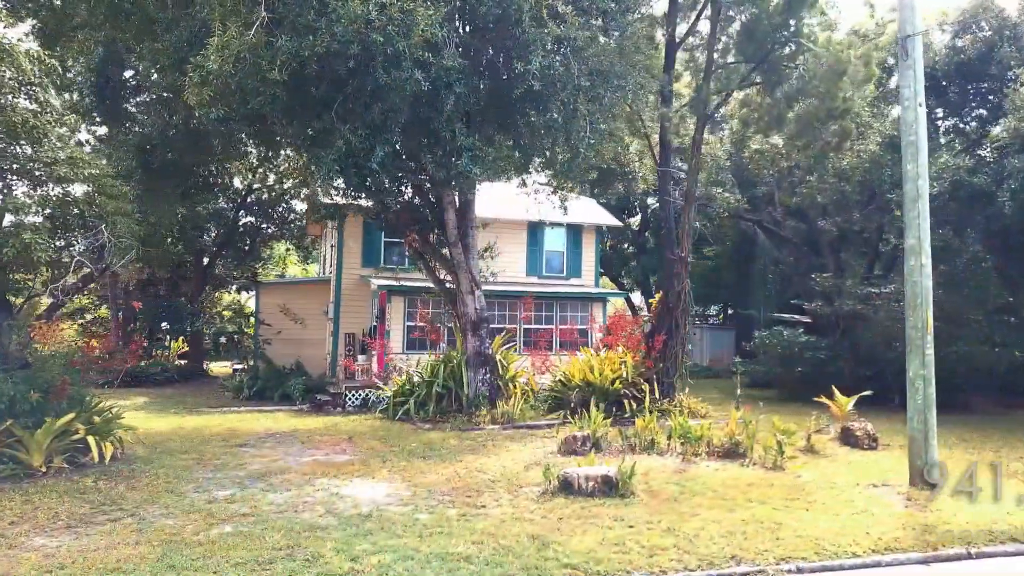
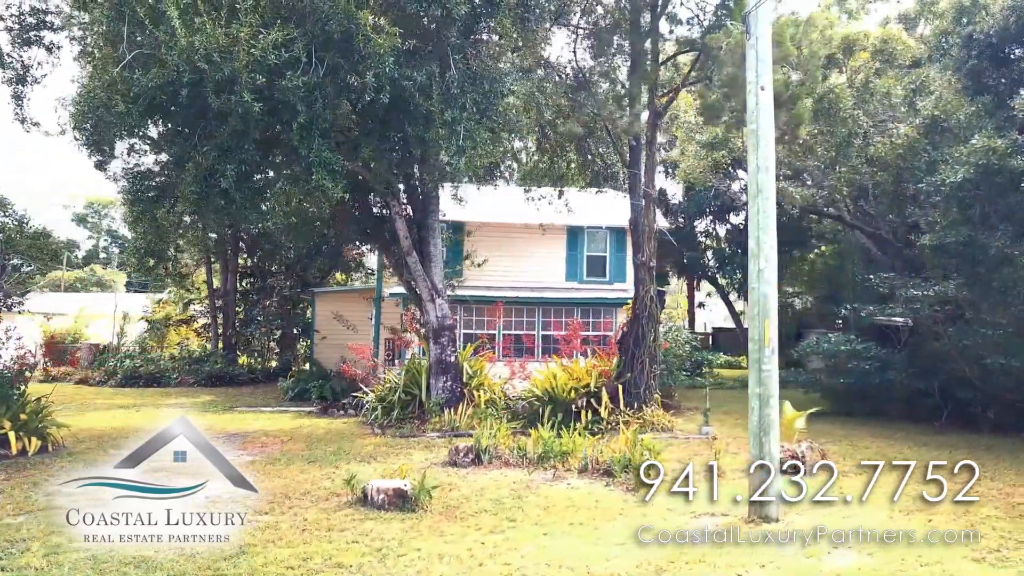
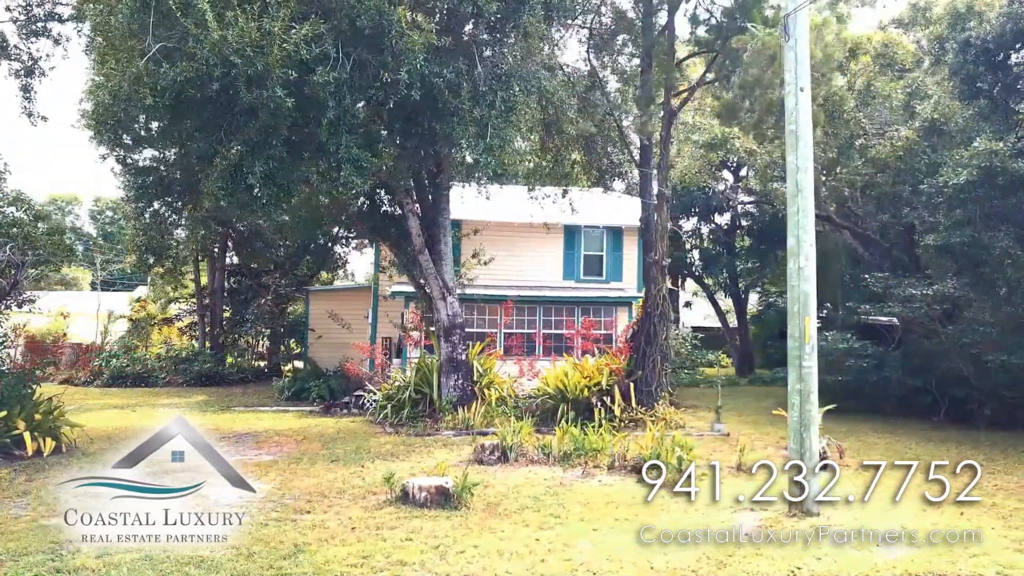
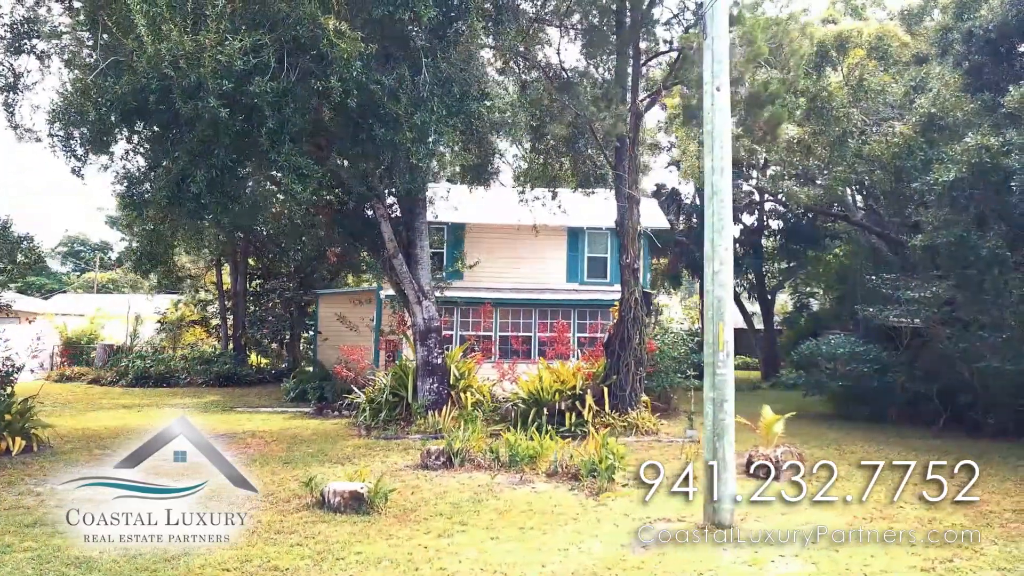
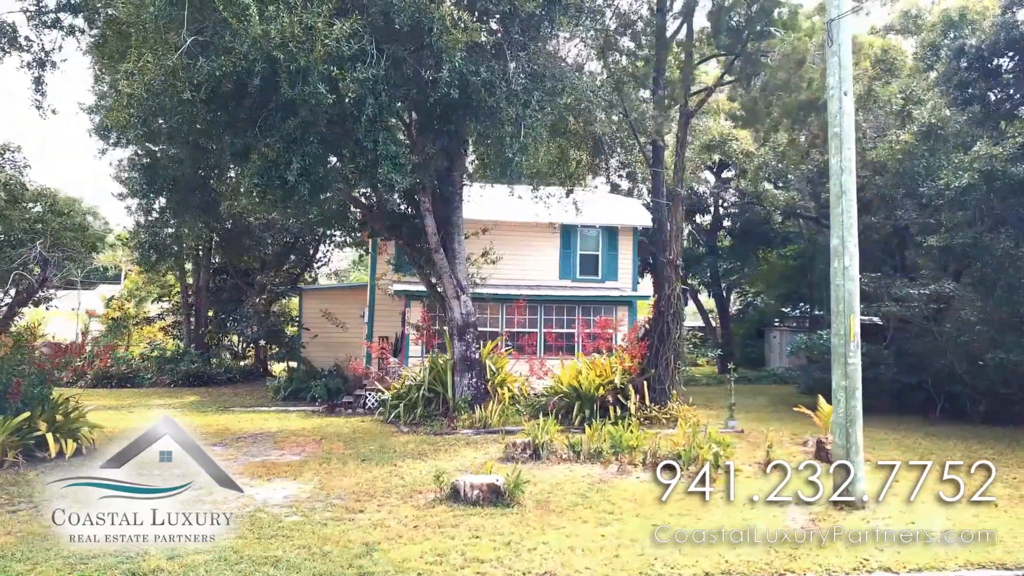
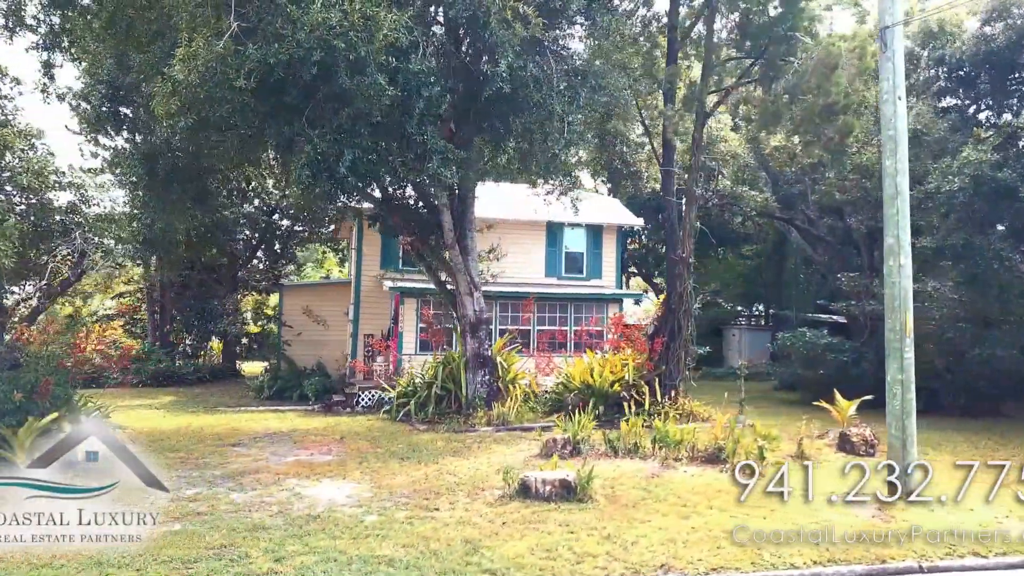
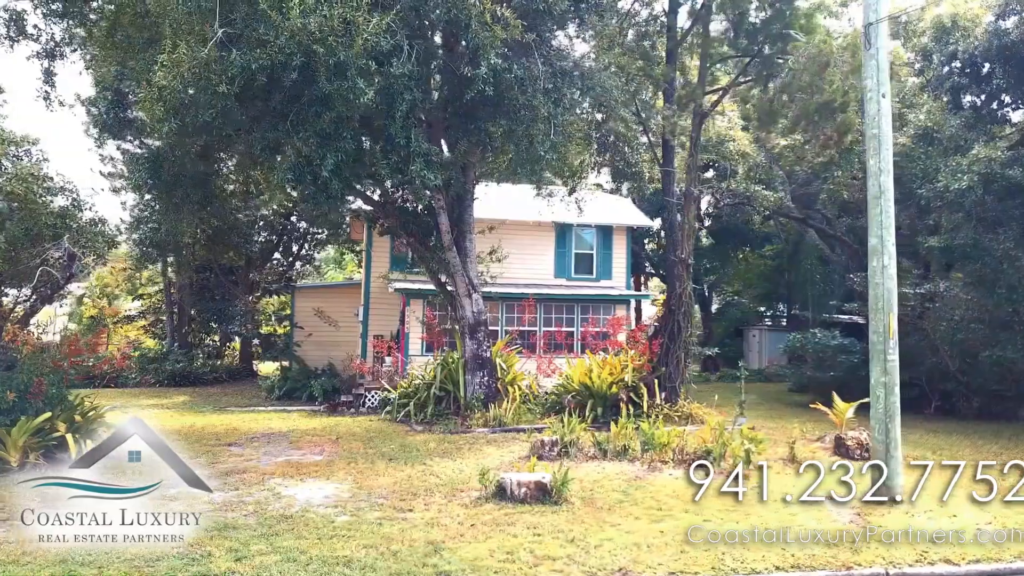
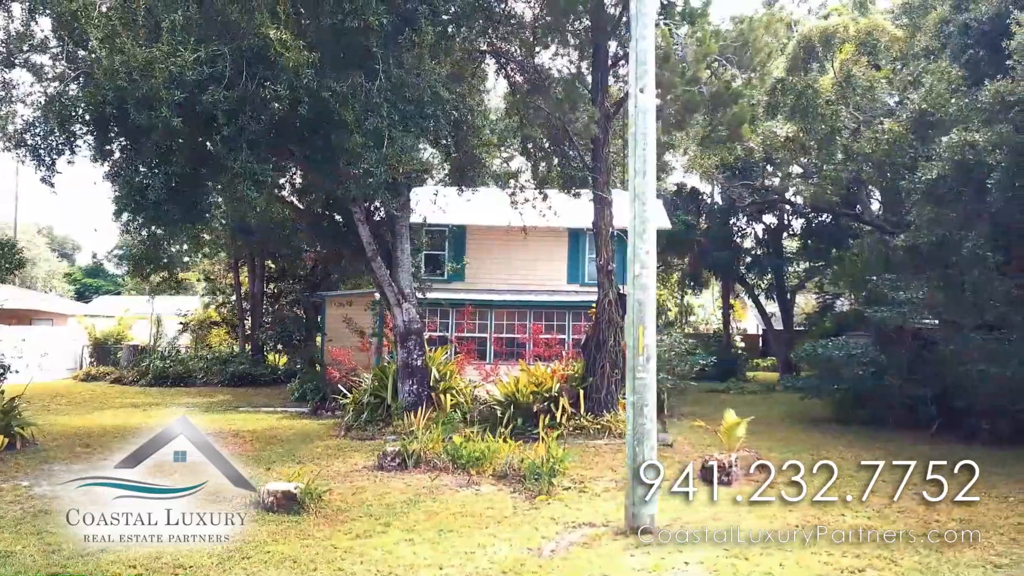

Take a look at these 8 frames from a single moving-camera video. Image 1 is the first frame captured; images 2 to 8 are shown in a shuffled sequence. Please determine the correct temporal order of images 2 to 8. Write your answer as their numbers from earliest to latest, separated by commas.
6, 7, 5, 3, 2, 4, 8
